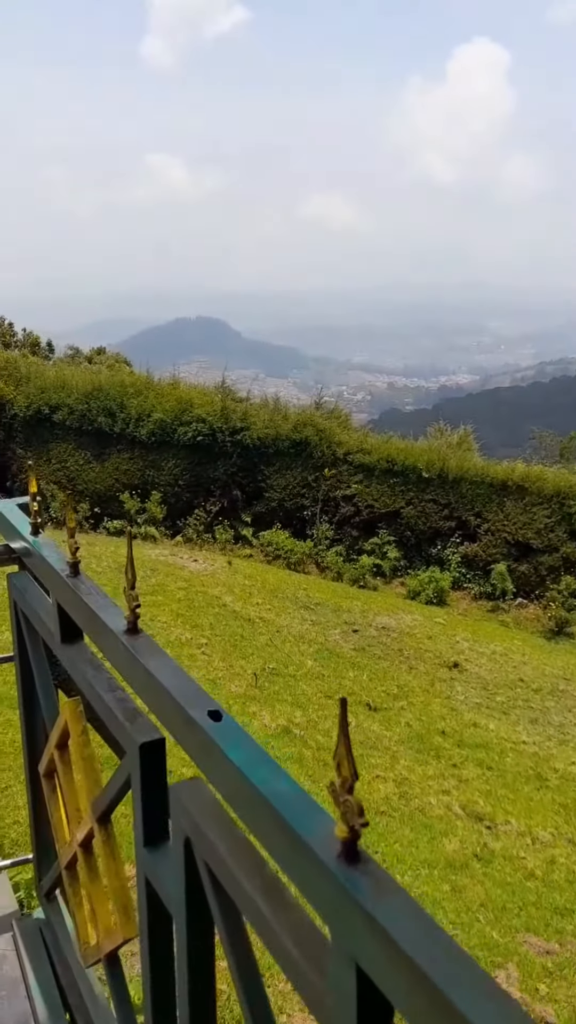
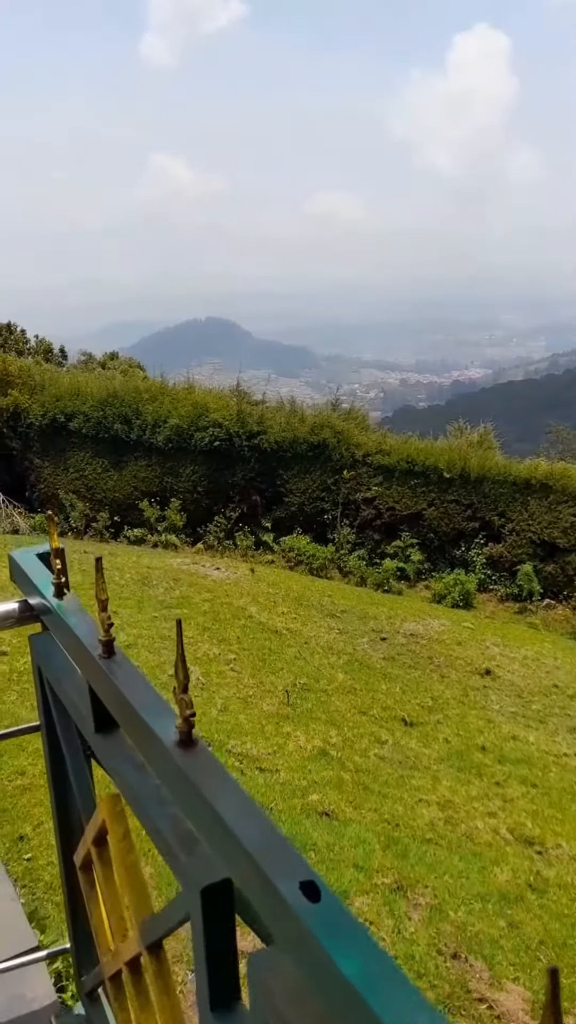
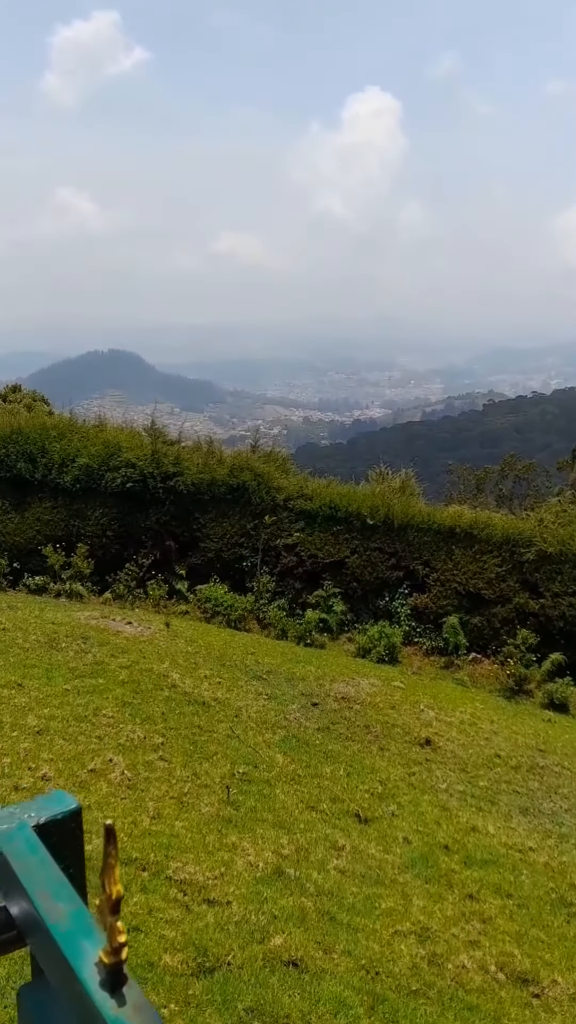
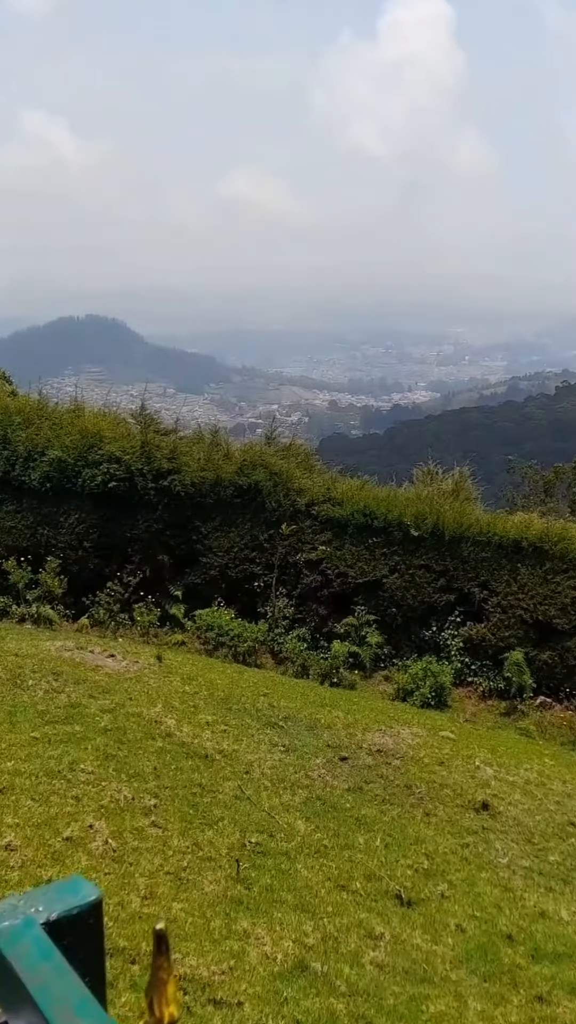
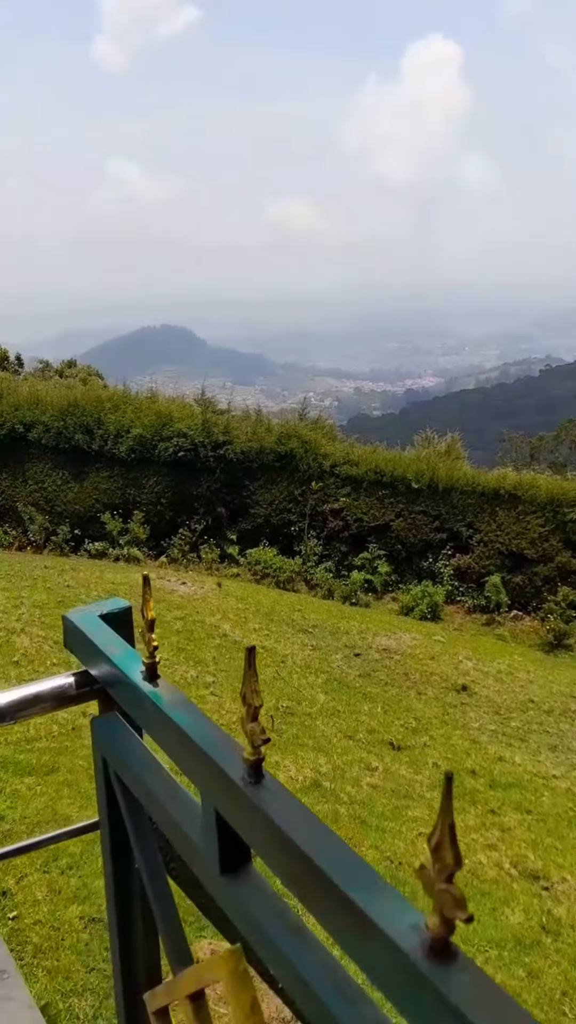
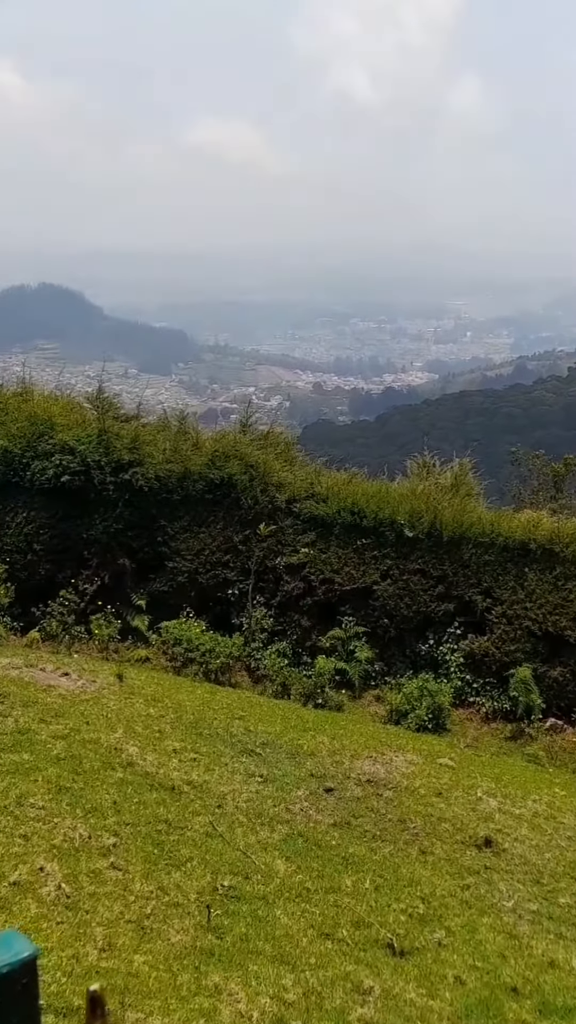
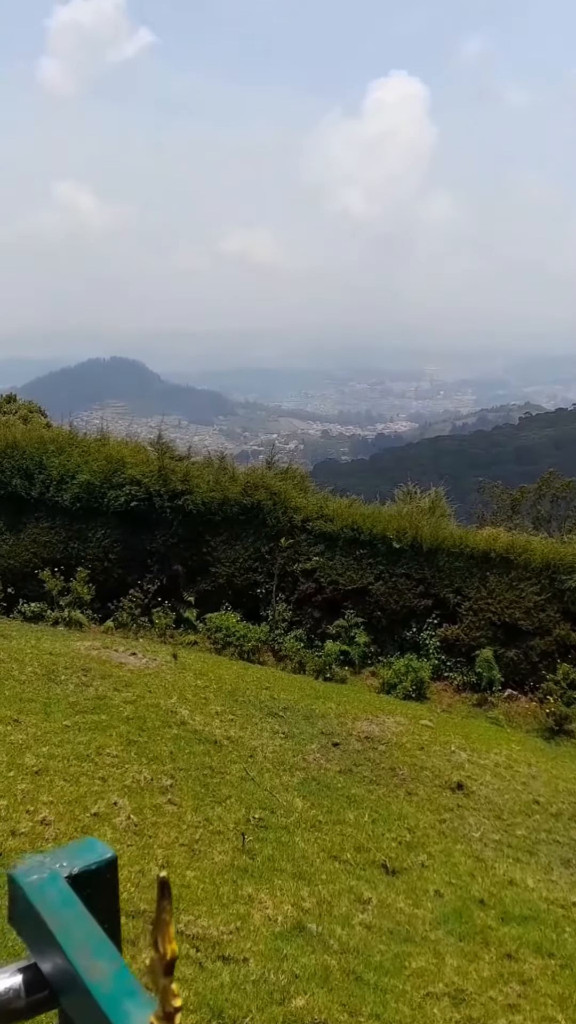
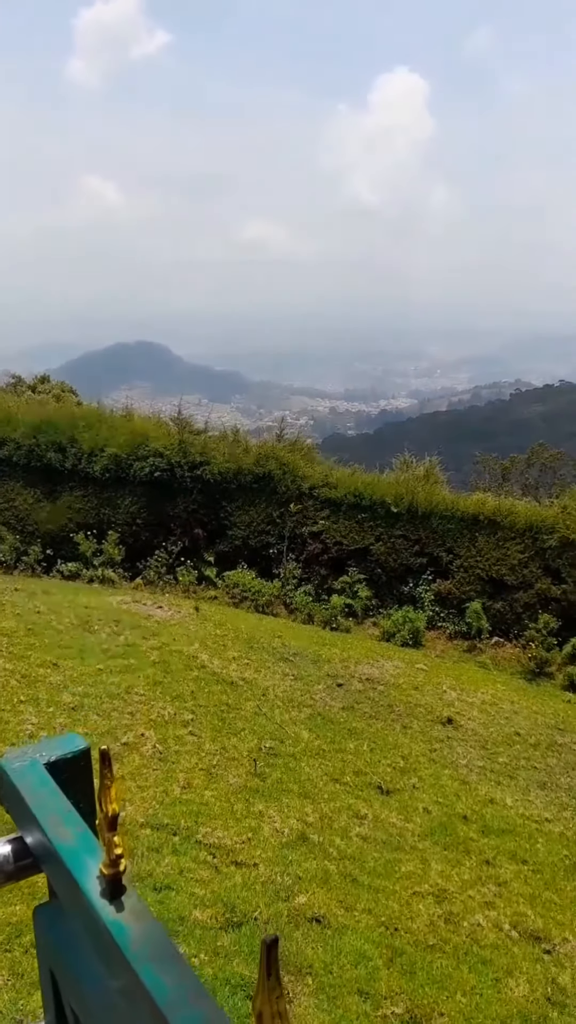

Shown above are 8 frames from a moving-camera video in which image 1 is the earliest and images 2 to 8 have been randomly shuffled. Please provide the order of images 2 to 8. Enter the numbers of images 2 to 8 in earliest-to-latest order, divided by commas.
2, 5, 8, 3, 7, 4, 6
